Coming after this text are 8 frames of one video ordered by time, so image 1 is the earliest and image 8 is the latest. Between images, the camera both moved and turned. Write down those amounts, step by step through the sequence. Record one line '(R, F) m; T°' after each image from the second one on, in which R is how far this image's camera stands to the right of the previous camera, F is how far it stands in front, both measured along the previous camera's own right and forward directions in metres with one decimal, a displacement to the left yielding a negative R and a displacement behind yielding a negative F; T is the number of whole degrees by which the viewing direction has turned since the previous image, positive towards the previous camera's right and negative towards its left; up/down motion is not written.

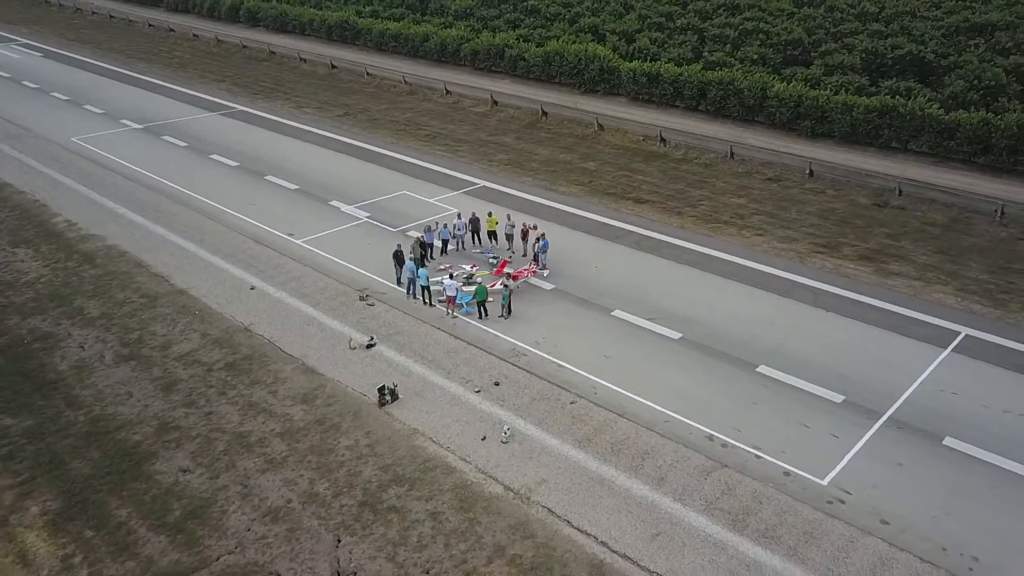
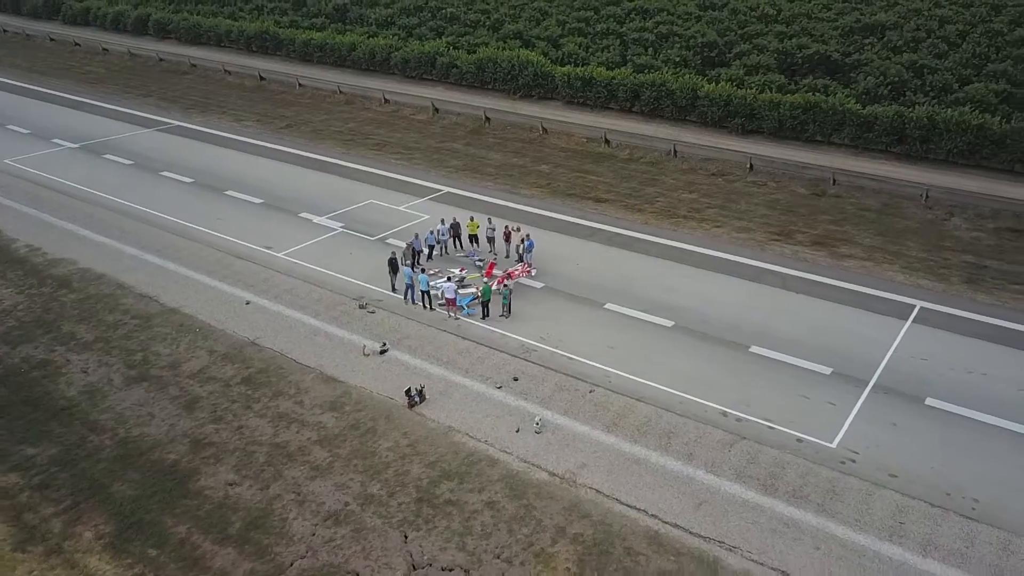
(-2.3, -0.6) m; +7°
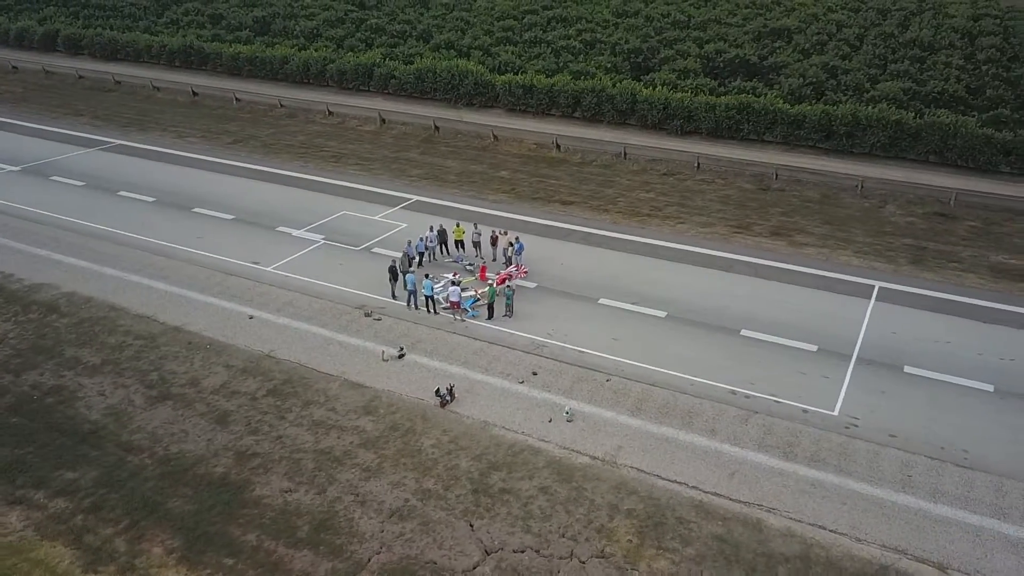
(-2.4, -0.7) m; +7°
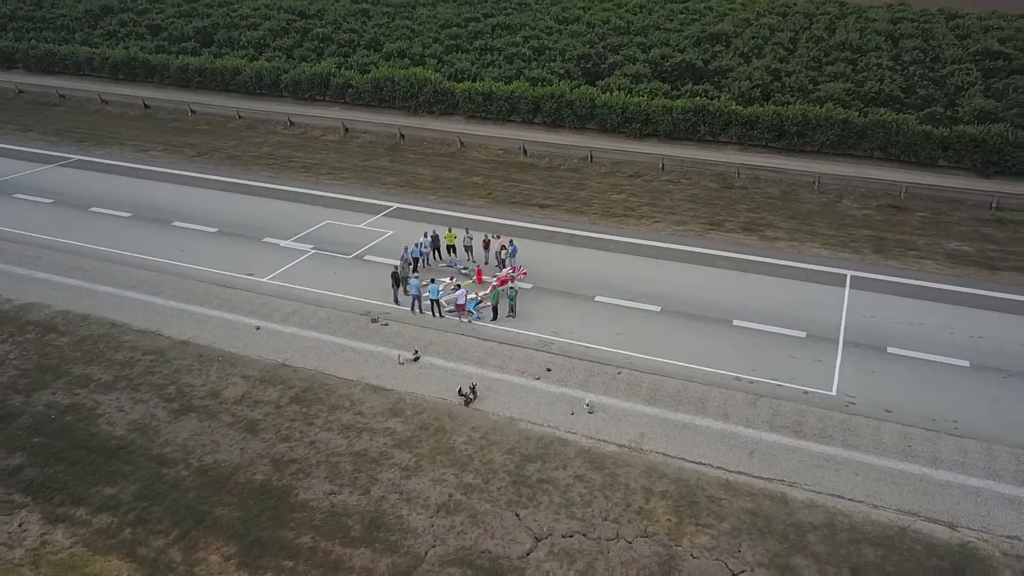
(-1.8, -0.6) m; +5°
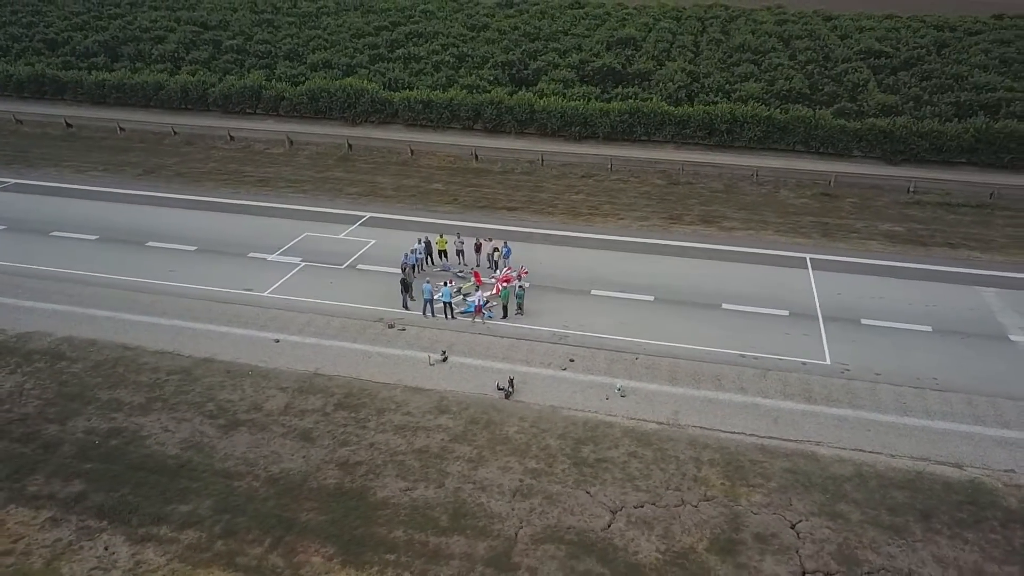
(-3.2, -0.8) m; +8°
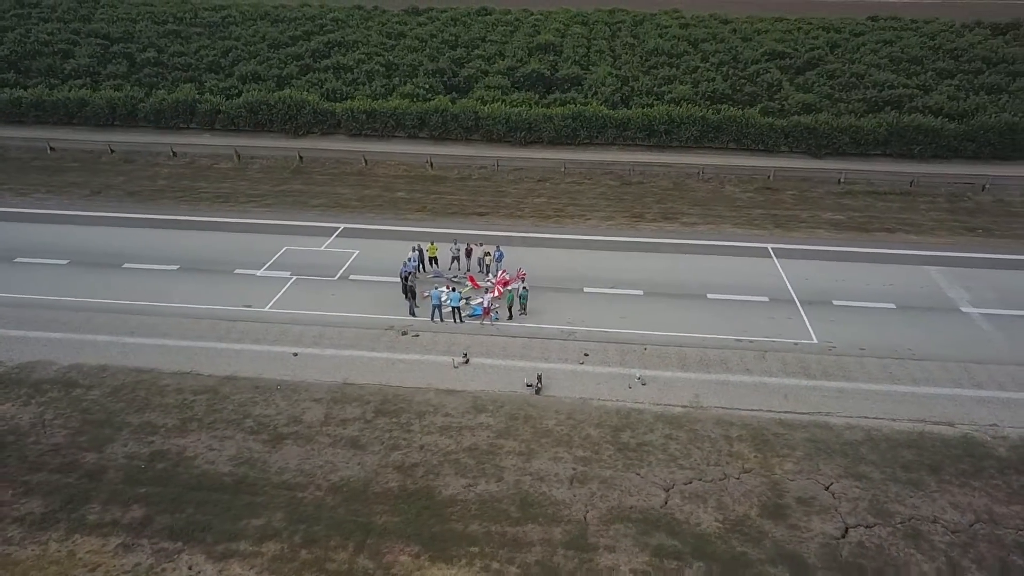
(-3.0, -0.7) m; +7°
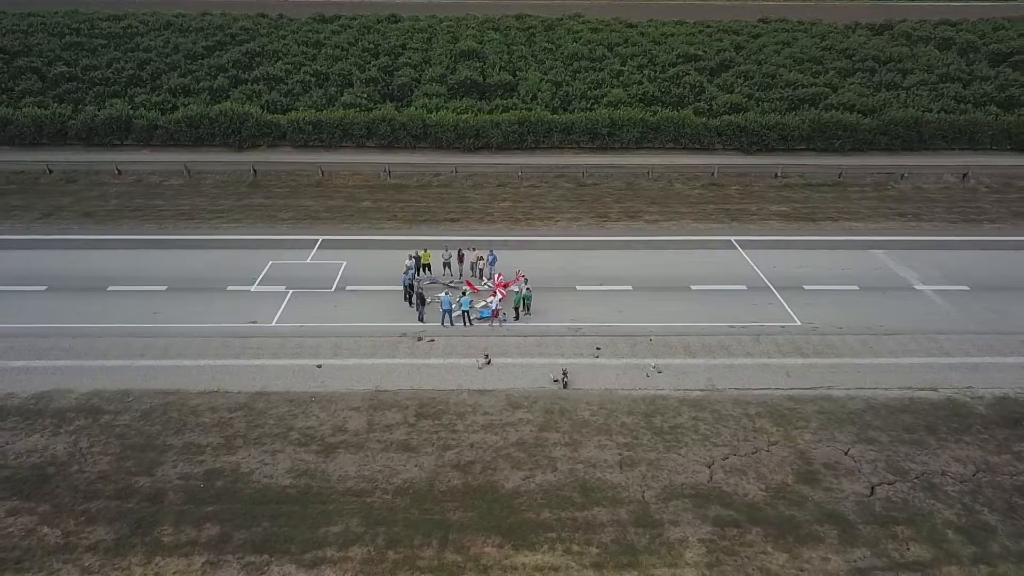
(-3.1, -0.7) m; +7°
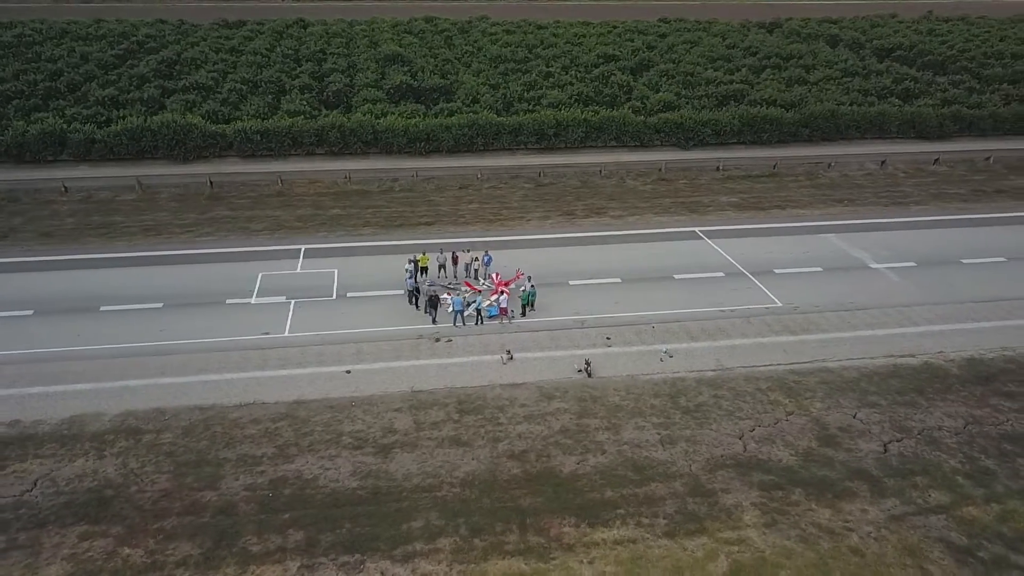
(-3.3, -0.7) m; +7°
